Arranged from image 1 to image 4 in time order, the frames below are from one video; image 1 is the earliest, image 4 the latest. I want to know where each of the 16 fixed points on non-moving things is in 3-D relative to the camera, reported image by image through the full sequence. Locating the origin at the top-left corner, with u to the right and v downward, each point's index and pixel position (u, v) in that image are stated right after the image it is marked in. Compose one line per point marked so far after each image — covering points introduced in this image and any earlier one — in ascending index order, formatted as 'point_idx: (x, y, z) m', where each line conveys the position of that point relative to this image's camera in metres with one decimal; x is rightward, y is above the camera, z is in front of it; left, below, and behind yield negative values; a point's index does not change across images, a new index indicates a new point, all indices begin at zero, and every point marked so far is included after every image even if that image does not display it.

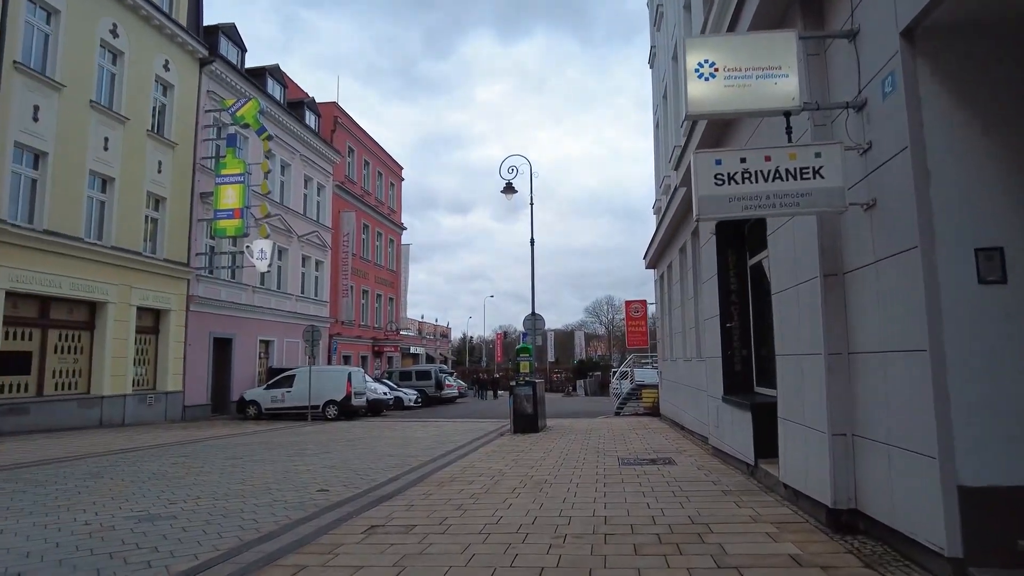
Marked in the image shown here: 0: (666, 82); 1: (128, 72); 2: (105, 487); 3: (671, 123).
0: (+4.2, +5.6, +17.1) m
1: (-11.4, +6.4, +18.9) m
2: (-5.3, -2.6, +8.2) m
3: (+4.2, +4.3, +16.6) m
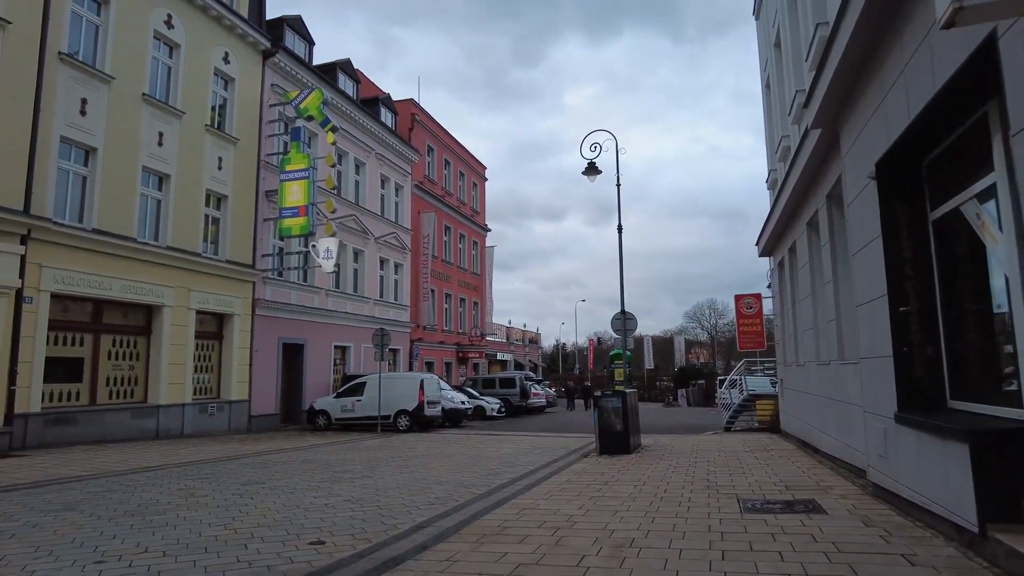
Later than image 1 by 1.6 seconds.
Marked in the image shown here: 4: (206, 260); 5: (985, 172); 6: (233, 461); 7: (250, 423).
0: (+5.9, +5.8, +13.9) m
1: (-9.3, +6.3, +18.0) m
2: (-4.6, -2.4, +6.4) m
3: (+5.8, +4.6, +13.3) m
4: (-8.8, +0.8, +18.3) m
5: (+4.0, +1.0, +5.3) m
6: (-5.4, -3.3, +12.2) m
7: (-8.2, -4.2, +19.9) m
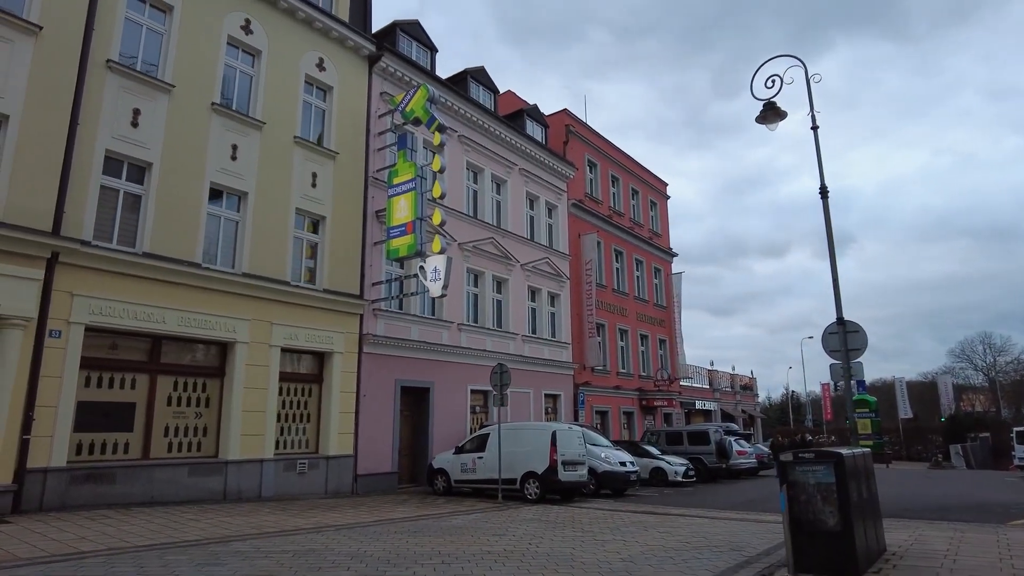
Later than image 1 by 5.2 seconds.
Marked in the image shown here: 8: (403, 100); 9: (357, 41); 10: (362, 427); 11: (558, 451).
0: (+6.8, +6.4, +7.2) m
1: (-6.2, +5.5, +16.1) m
2: (-5.2, -2.1, +2.8) m
3: (+6.6, +5.2, +6.6) m
4: (-5.4, 0.0, +15.7) m
5: (+2.3, +2.0, -0.7) m
6: (-4.0, -3.5, +8.4) m
7: (-4.1, -5.1, +16.6) m
8: (-3.2, +5.5, +18.5) m
9: (-4.5, +7.1, +18.3) m
10: (-4.0, -3.7, +17.0) m
11: (+1.1, -3.9, +15.4) m
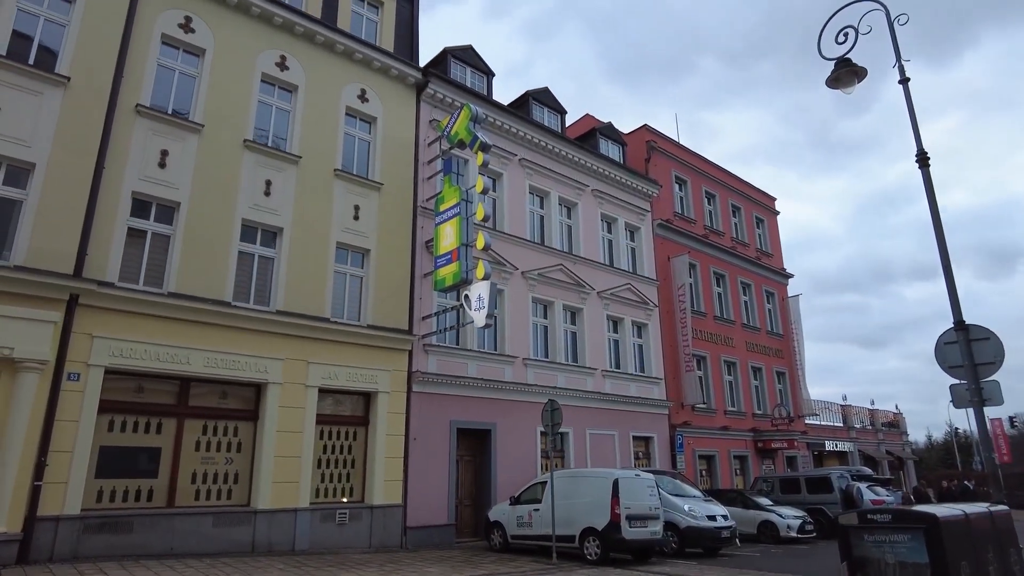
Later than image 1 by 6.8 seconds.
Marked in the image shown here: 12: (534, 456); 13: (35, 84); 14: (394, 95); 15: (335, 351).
0: (+5.7, +6.7, +4.7) m
1: (-5.2, +4.5, +15.8) m
2: (-6.5, -2.1, +2.1) m
3: (+5.5, +5.5, +4.0) m
4: (-4.2, -0.9, +14.9) m
5: (0.0, +2.6, -2.5) m
6: (-4.1, -3.8, +7.3) m
7: (-2.5, -5.9, +15.1) m
8: (-1.7, +4.6, +17.6) m
9: (-3.1, +6.1, +17.8) m
10: (-2.4, -4.6, +15.7) m
11: (+2.3, -4.4, +13.0) m
12: (+0.6, -4.9, +18.5) m
13: (-9.0, +3.8, +12.0) m
14: (-3.3, +5.4, +17.8) m
15: (-4.1, -1.5, +15.0) m
